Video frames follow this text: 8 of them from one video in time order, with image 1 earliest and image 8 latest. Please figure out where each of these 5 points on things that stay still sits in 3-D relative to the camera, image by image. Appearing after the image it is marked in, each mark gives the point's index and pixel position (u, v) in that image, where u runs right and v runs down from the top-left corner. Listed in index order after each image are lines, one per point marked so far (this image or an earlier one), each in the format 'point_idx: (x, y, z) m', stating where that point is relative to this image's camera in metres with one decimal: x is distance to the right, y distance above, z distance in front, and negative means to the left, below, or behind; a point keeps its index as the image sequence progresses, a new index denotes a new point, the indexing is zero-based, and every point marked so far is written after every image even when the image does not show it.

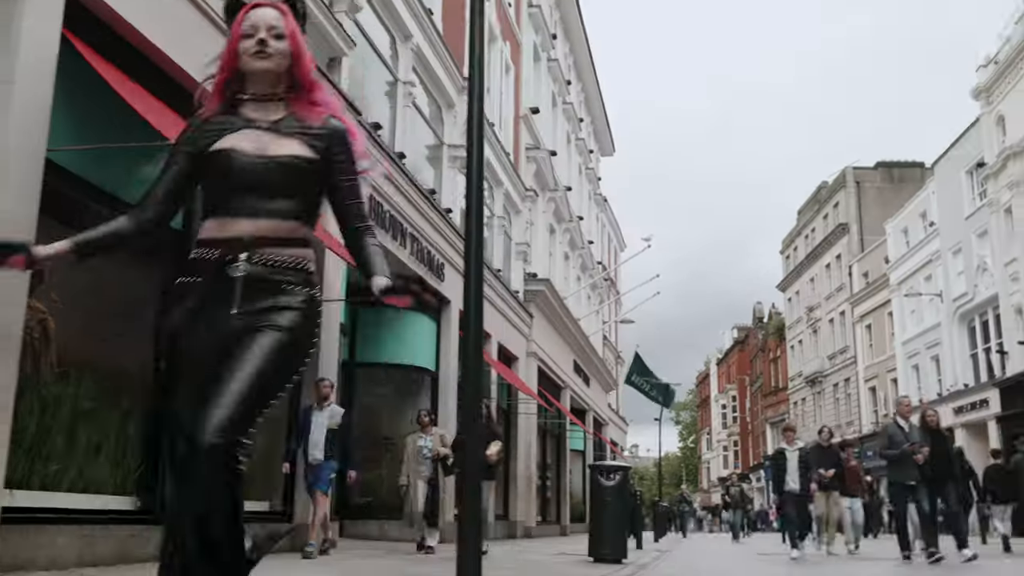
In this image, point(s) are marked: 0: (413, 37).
0: (-1.5, +3.8, +14.0) m
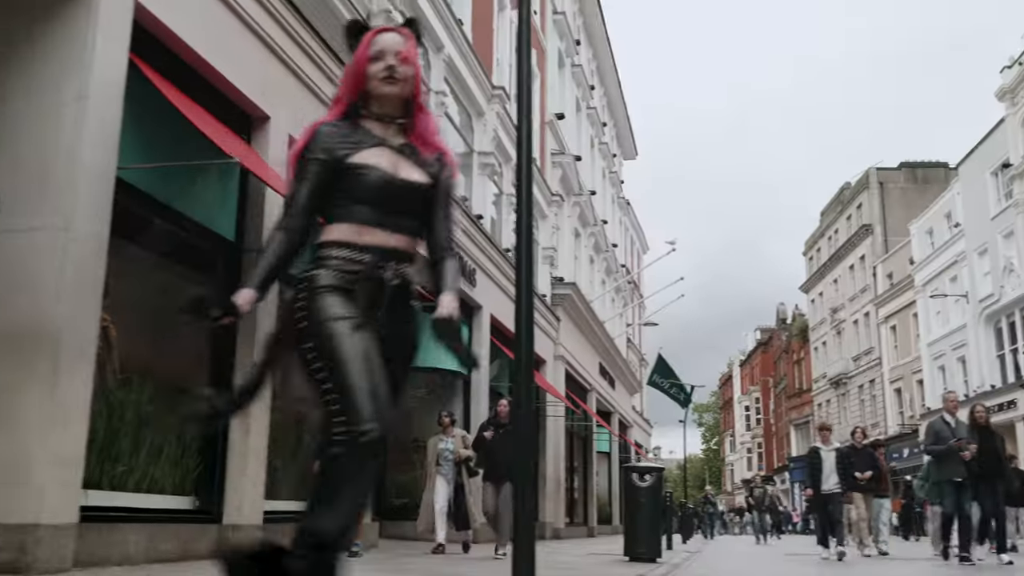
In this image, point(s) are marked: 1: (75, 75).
0: (-1.0, +3.7, +14.4) m
1: (-2.9, +1.4, +6.1) m
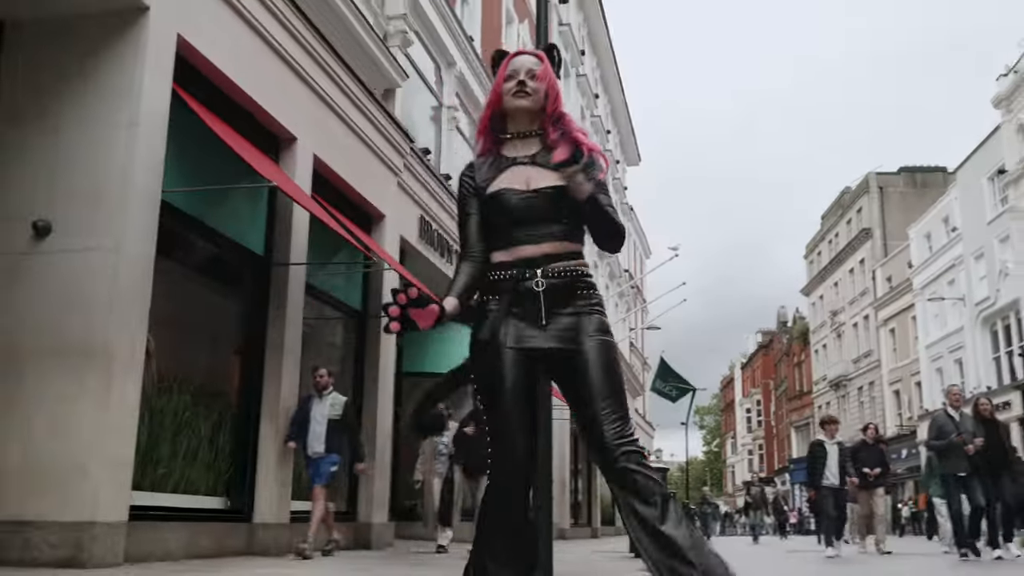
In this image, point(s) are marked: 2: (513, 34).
0: (-0.9, +3.5, +14.9) m
1: (-2.8, +1.3, +6.7) m
2: (0.0, +5.4, +20.0) m
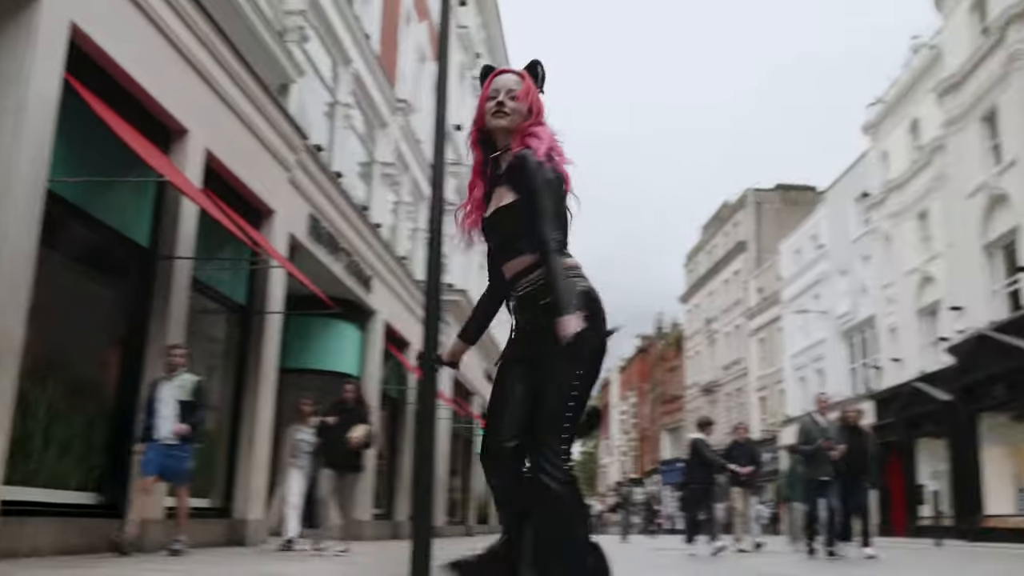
0: (-2.6, +3.6, +14.9) m
1: (-3.5, +1.4, +6.5) m
2: (-2.2, +5.5, +20.1) m
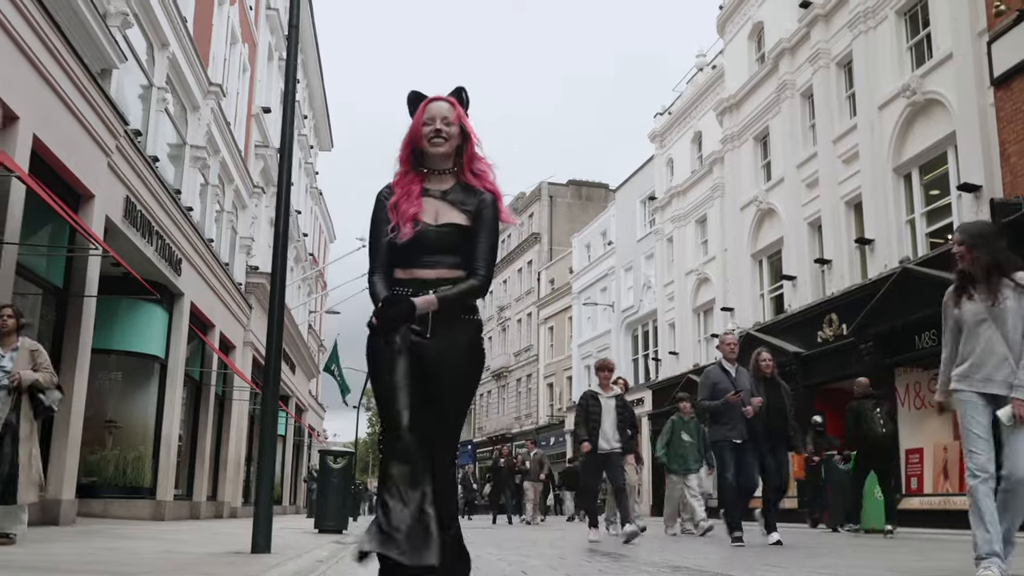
0: (-5.4, +3.8, +14.5) m
1: (-4.5, +1.5, +6.2) m
2: (-6.1, +5.8, +19.7) m
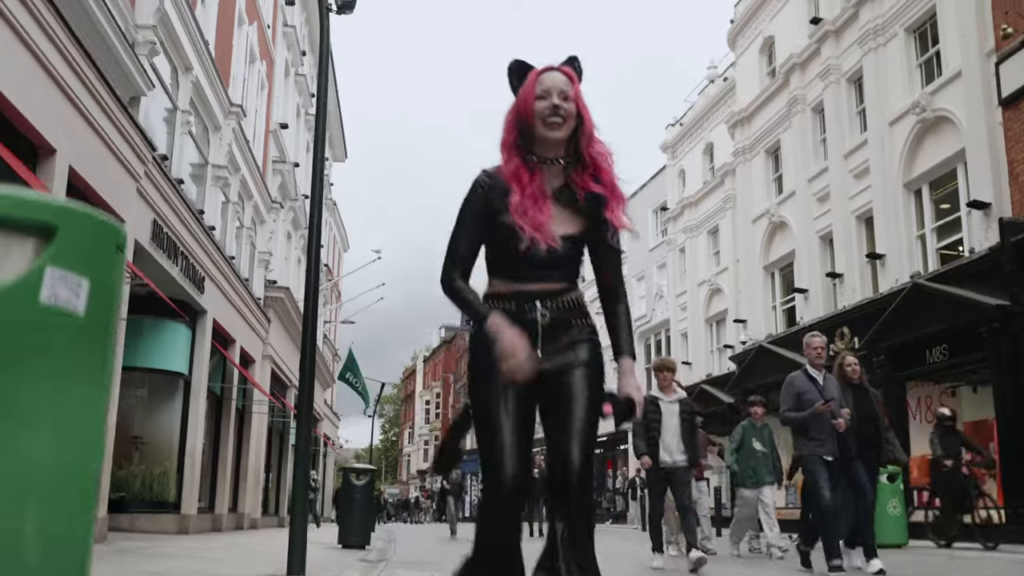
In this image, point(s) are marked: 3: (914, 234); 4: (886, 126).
0: (-5.1, +3.5, +14.9) m
1: (-4.3, +1.2, +6.5) m
2: (-5.8, +5.5, +20.0) m
3: (+7.2, +1.0, +16.8) m
4: (+7.1, +3.1, +17.7) m
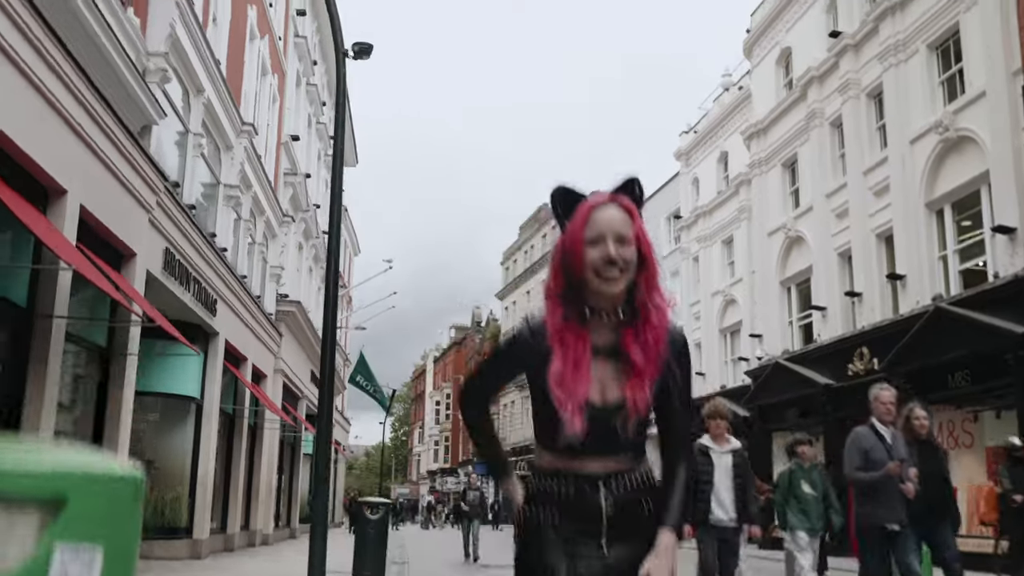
0: (-4.9, +3.1, +14.7) m
1: (-4.2, +0.8, +6.4) m
2: (-5.5, +5.1, +19.9) m
3: (+7.5, +0.6, +16.5) m
4: (+7.4, +2.7, +17.4) m
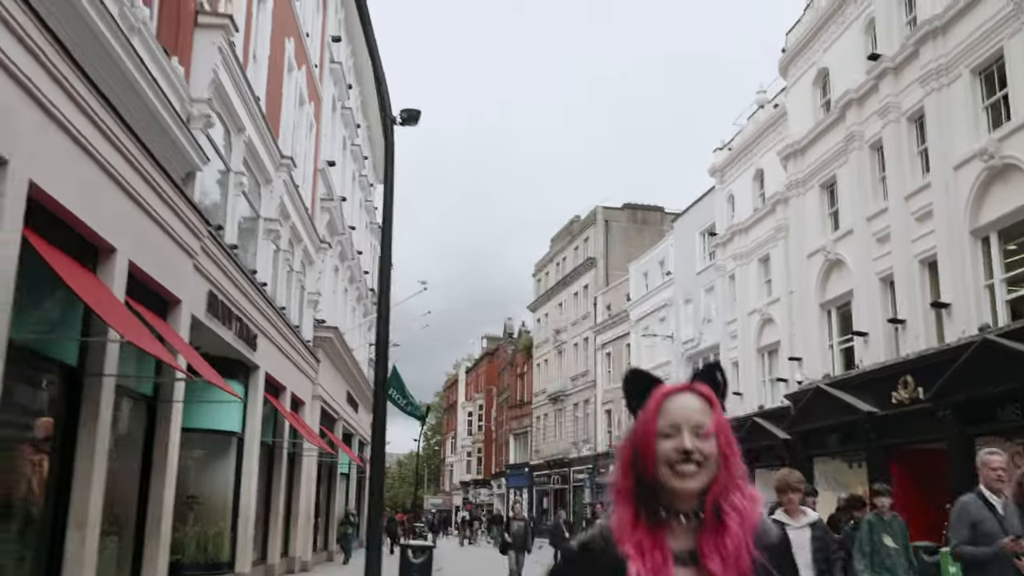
0: (-4.3, +2.5, +14.9) m
1: (-3.8, +0.3, +6.5) m
2: (-4.8, +4.5, +20.0) m
3: (+8.2, +0.1, +16.2) m
4: (+8.0, +2.2, +17.1) m
